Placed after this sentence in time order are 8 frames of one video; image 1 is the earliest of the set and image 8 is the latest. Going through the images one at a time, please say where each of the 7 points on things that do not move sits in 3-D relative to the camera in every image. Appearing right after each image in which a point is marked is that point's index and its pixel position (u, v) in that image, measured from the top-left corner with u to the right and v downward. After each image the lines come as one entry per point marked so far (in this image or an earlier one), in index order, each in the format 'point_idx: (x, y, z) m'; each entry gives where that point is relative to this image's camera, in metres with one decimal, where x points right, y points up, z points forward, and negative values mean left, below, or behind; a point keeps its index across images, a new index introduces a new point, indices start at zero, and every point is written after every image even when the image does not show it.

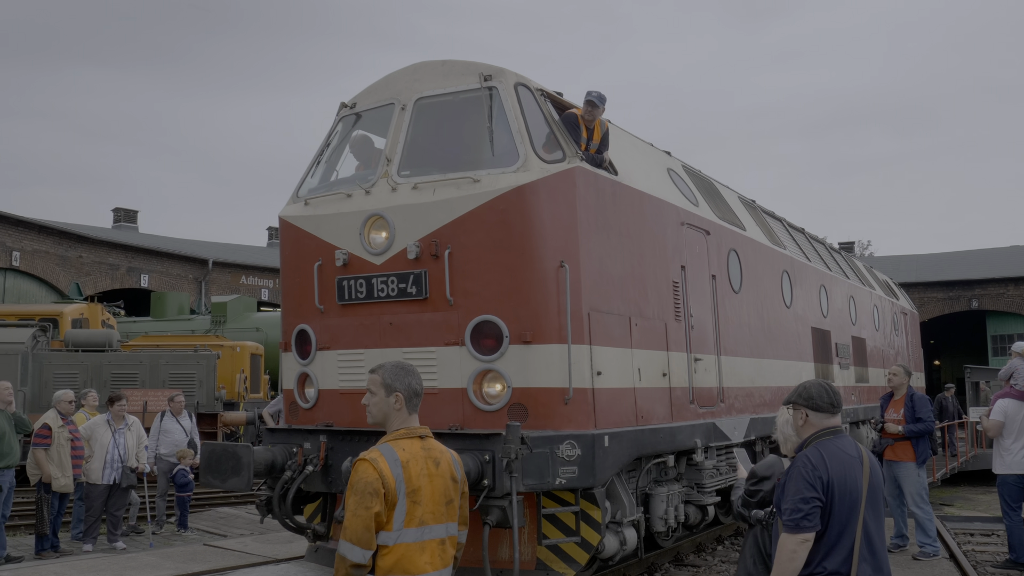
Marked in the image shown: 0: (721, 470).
0: (+1.6, -1.4, +7.8) m
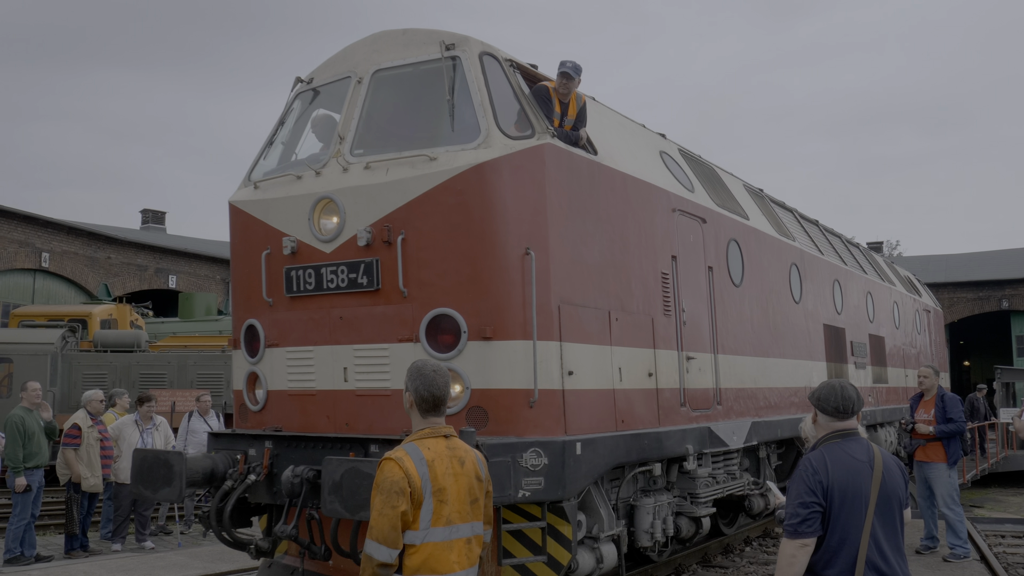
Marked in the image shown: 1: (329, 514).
0: (+1.4, -1.3, +7.2) m
1: (-0.8, -1.0, +4.6) m
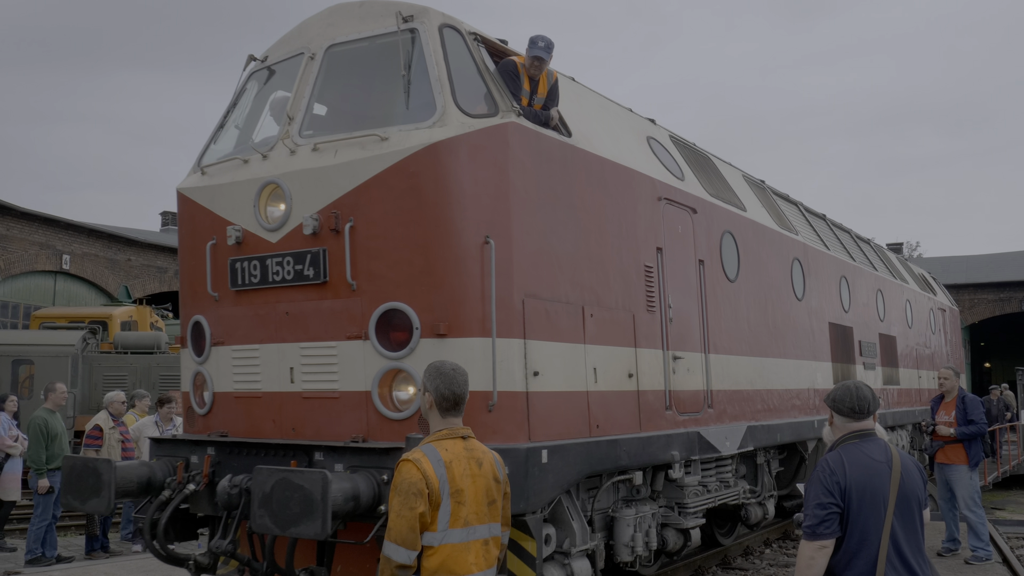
0: (+1.3, -1.3, +6.7) m
1: (-1.0, -1.0, +4.2) m
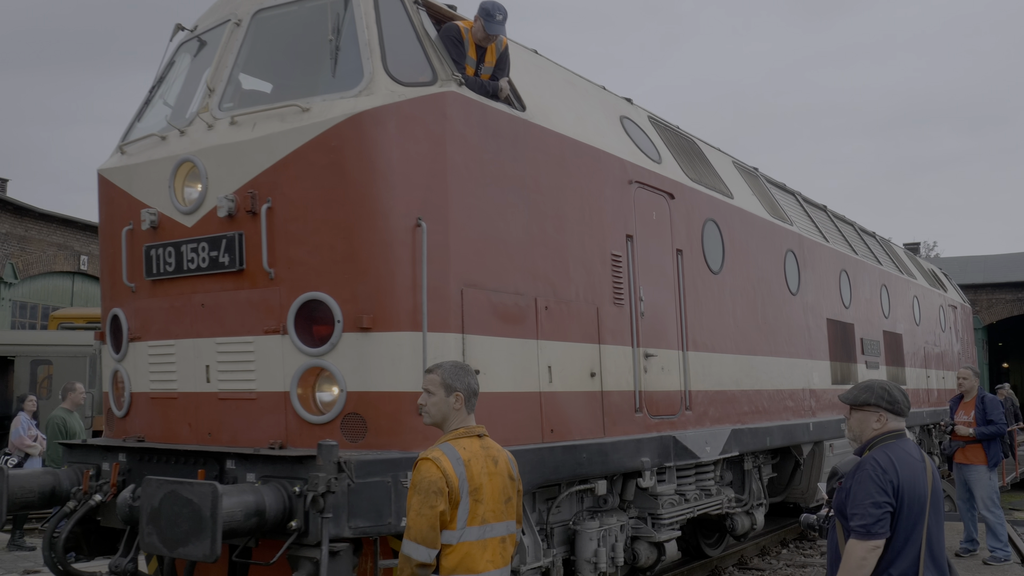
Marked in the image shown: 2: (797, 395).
0: (+1.0, -1.2, +6.2) m
1: (-1.3, -0.9, +3.7) m
2: (+2.2, -0.8, +8.2) m
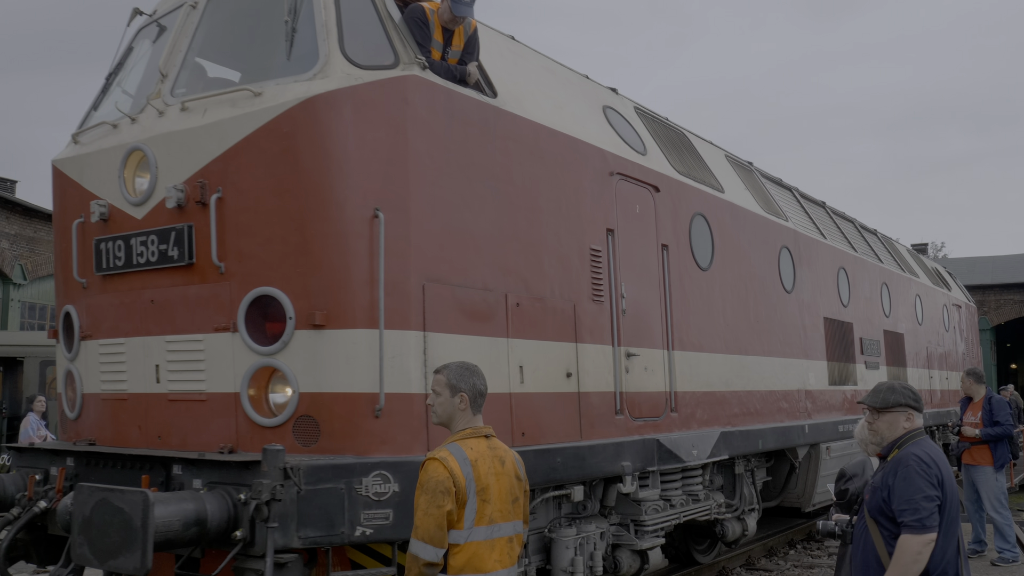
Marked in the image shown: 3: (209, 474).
0: (+0.9, -1.2, +5.9) m
1: (-1.4, -0.9, +3.4) m
2: (+2.1, -0.8, +7.9) m
3: (-1.1, -0.7, +3.9) m
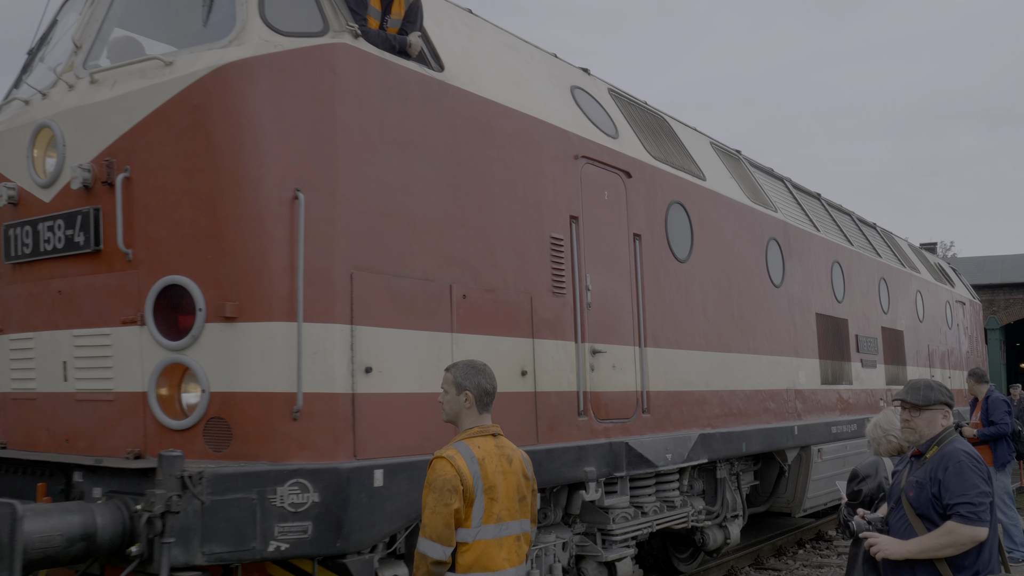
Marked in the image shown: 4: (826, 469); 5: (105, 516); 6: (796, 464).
0: (+0.7, -1.2, +5.5) m
1: (-1.7, -0.9, +3.1) m
2: (+1.9, -0.8, +7.5) m
3: (-1.4, -0.7, +3.5) m
4: (+2.5, -1.4, +8.2) m
5: (-1.3, -0.7, +3.2) m
6: (+2.2, -1.3, +8.0) m
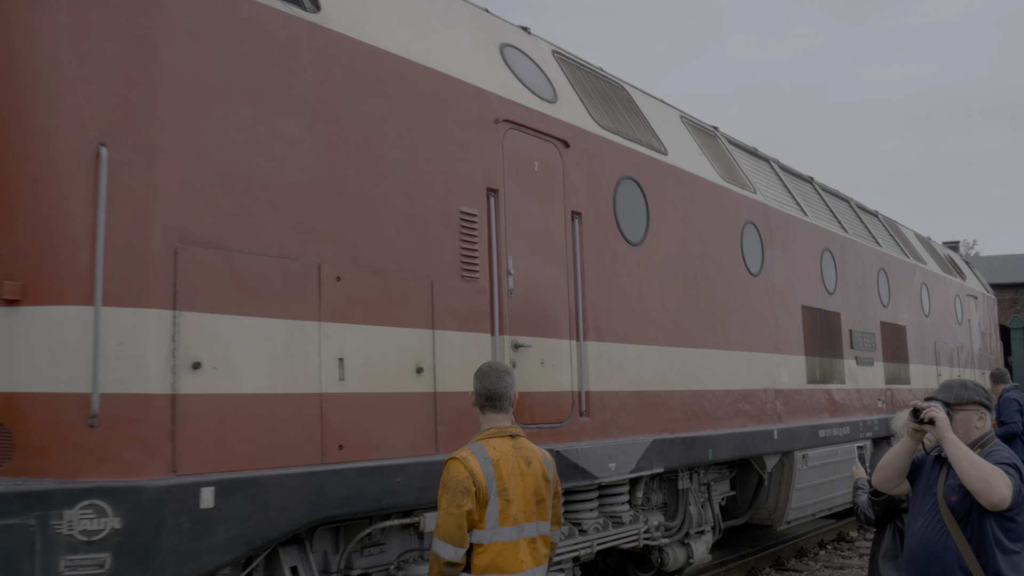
0: (+0.3, -1.1, +4.8) m
1: (-2.1, -0.8, +2.4) m
2: (+1.6, -0.7, +6.8) m
3: (-1.8, -0.6, +2.8) m
4: (+2.2, -1.4, +7.5) m
5: (-1.7, -0.6, +2.6) m
6: (+1.8, -1.3, +7.2) m
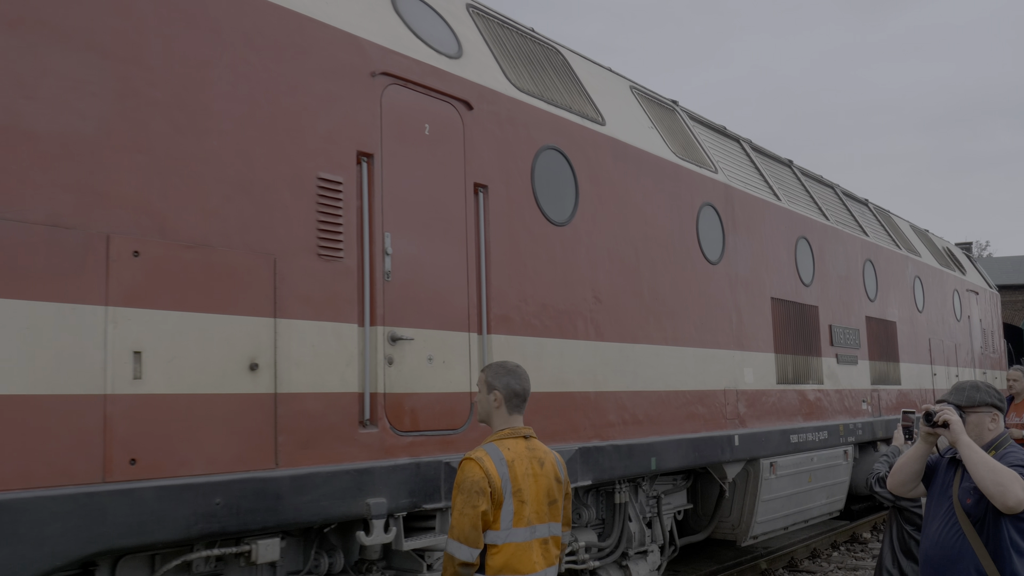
0: (-0.1, -1.0, +4.2) m
1: (-2.5, -0.7, +1.8) m
2: (+1.2, -0.6, +6.1) m
3: (-2.2, -0.5, +2.2) m
4: (+1.8, -1.3, +6.8) m
5: (-2.1, -0.6, +1.9) m
6: (+1.4, -1.2, +6.5) m
